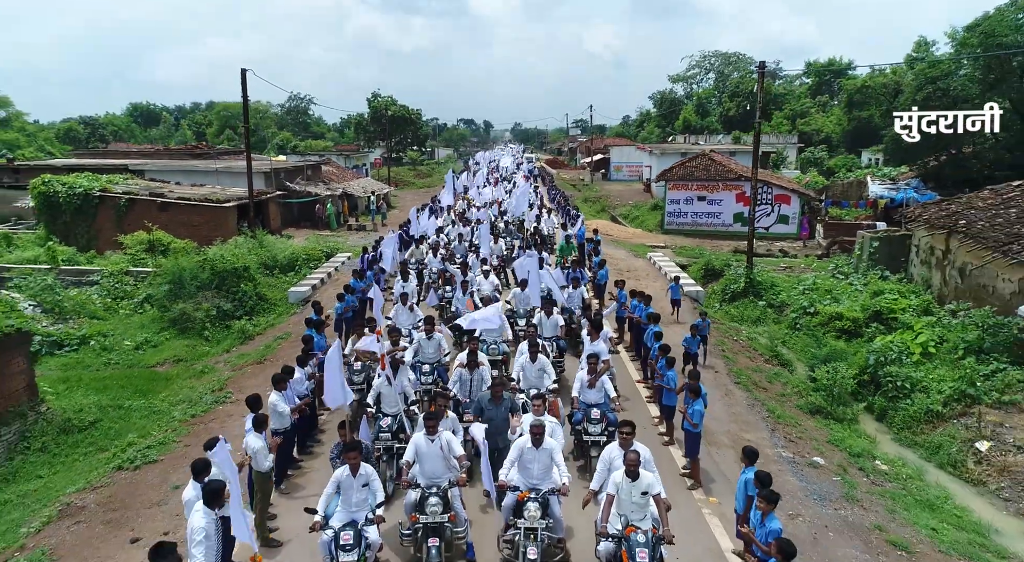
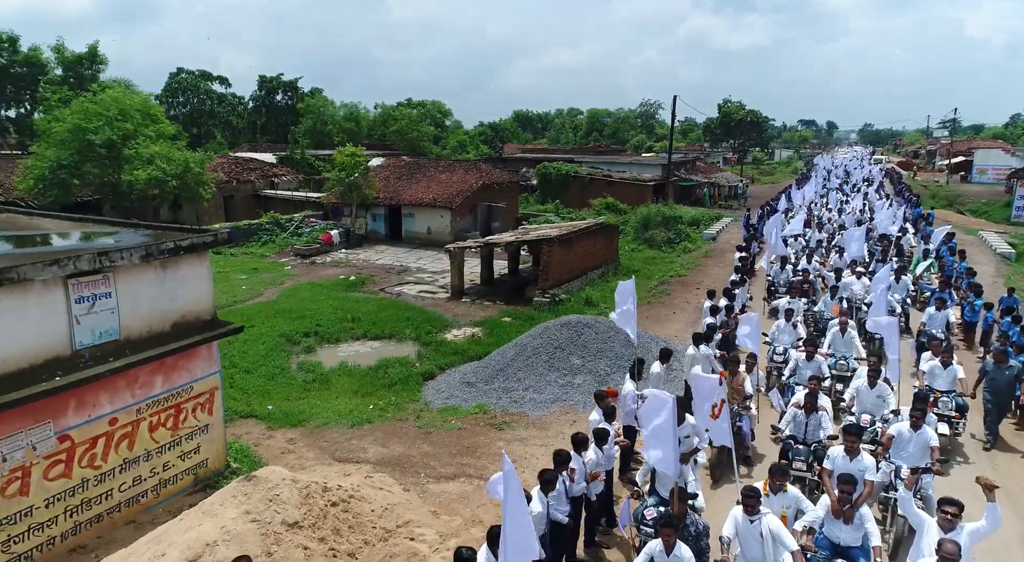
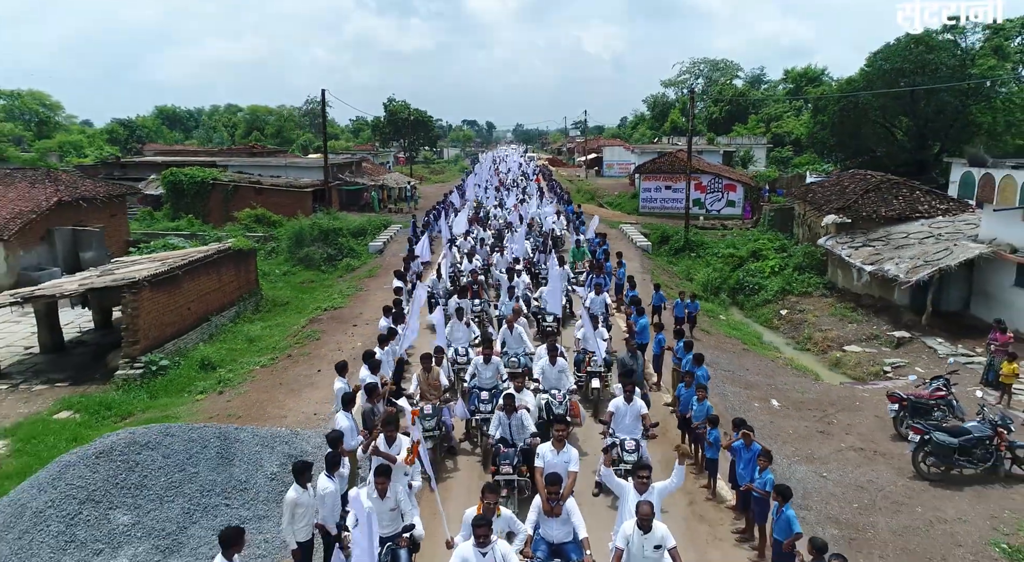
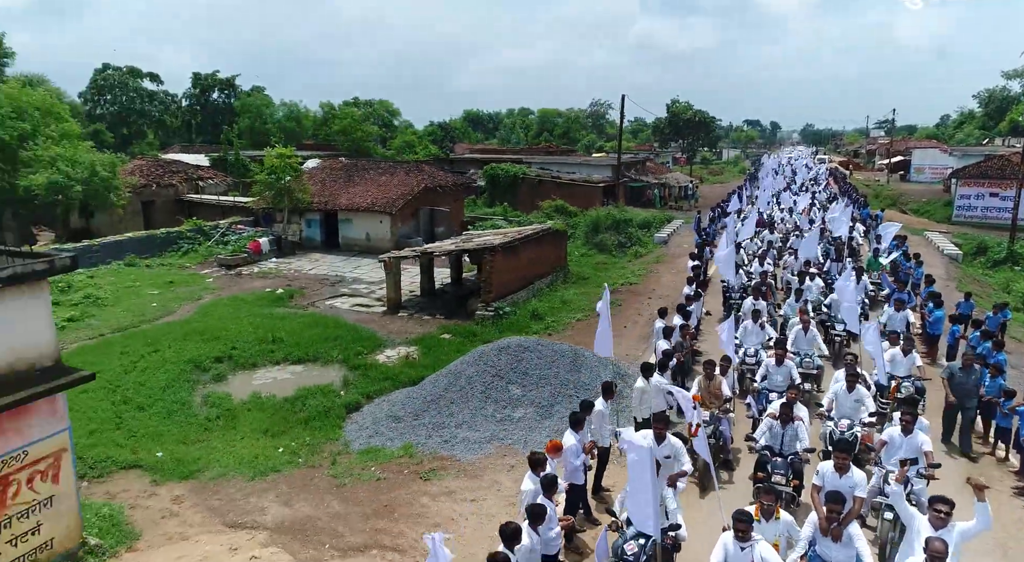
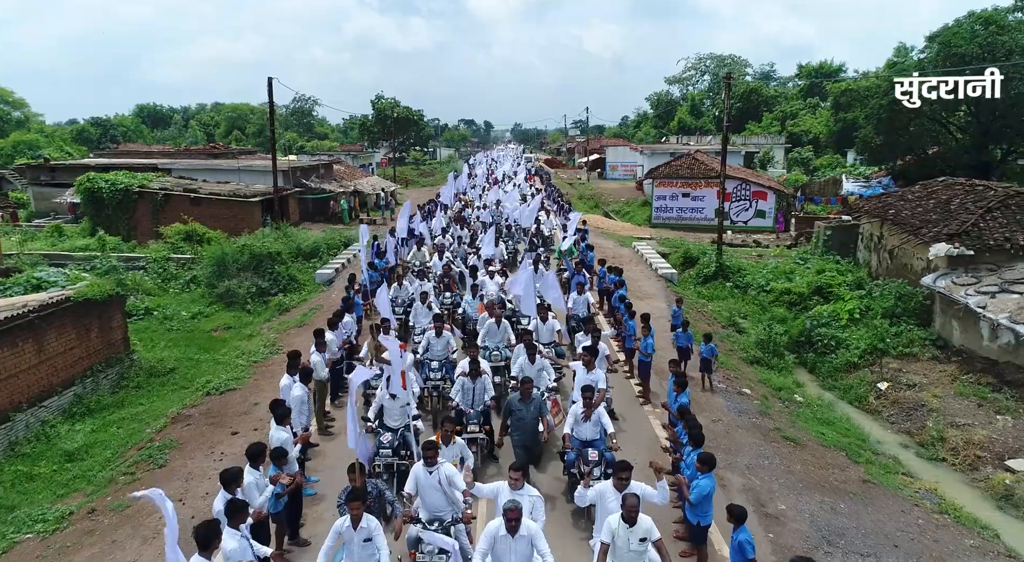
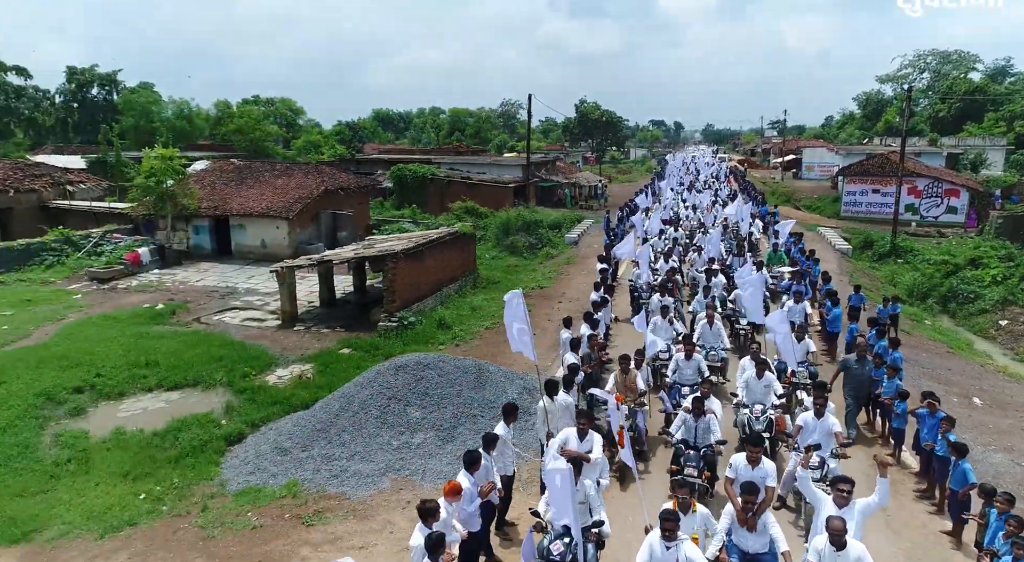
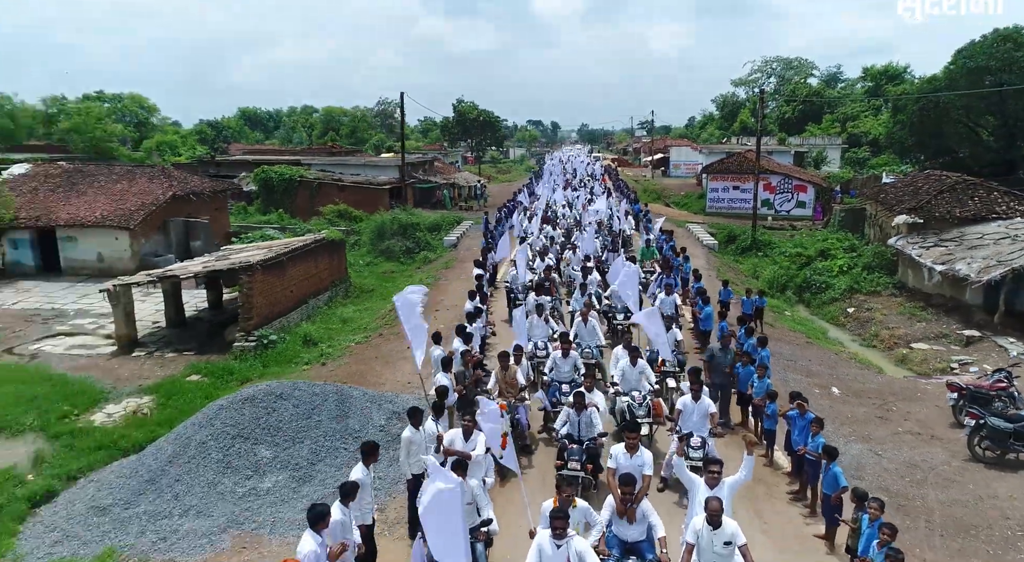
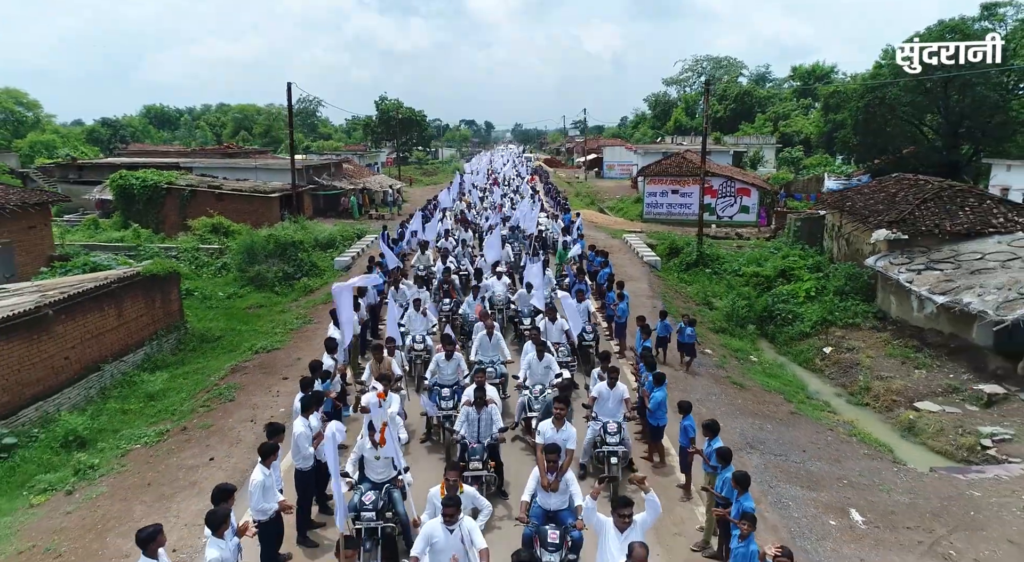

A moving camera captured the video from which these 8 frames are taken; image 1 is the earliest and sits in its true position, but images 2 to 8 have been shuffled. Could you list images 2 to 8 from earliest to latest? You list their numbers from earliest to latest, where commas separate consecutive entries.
5, 8, 3, 7, 6, 4, 2
